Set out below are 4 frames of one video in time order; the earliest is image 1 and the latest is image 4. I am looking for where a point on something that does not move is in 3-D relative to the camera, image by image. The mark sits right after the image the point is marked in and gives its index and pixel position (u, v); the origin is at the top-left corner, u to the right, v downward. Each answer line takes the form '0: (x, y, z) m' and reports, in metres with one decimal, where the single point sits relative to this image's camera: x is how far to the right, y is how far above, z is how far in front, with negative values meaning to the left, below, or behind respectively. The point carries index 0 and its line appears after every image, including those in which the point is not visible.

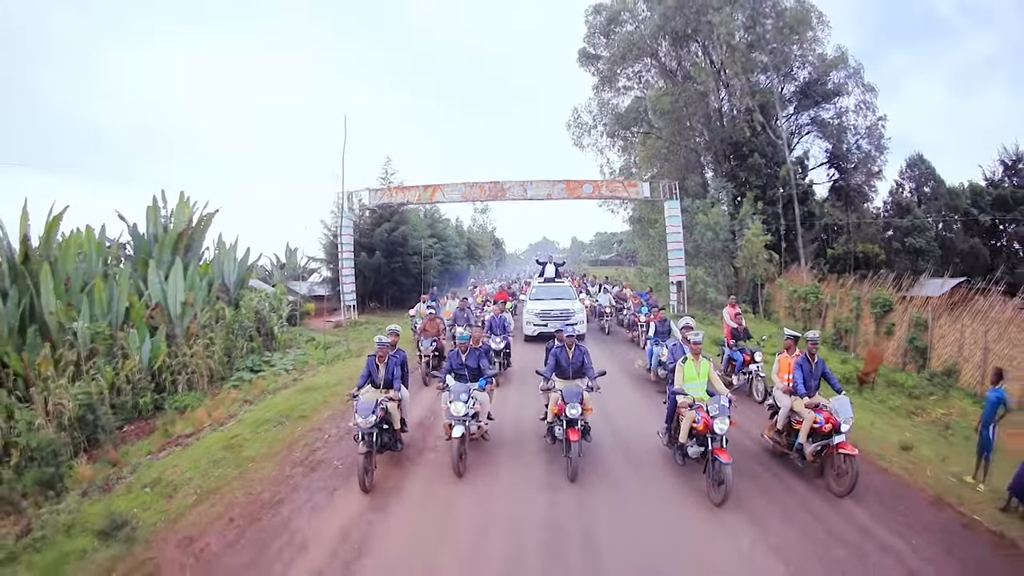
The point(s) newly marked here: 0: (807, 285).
0: (+6.2, 0.0, +13.2) m
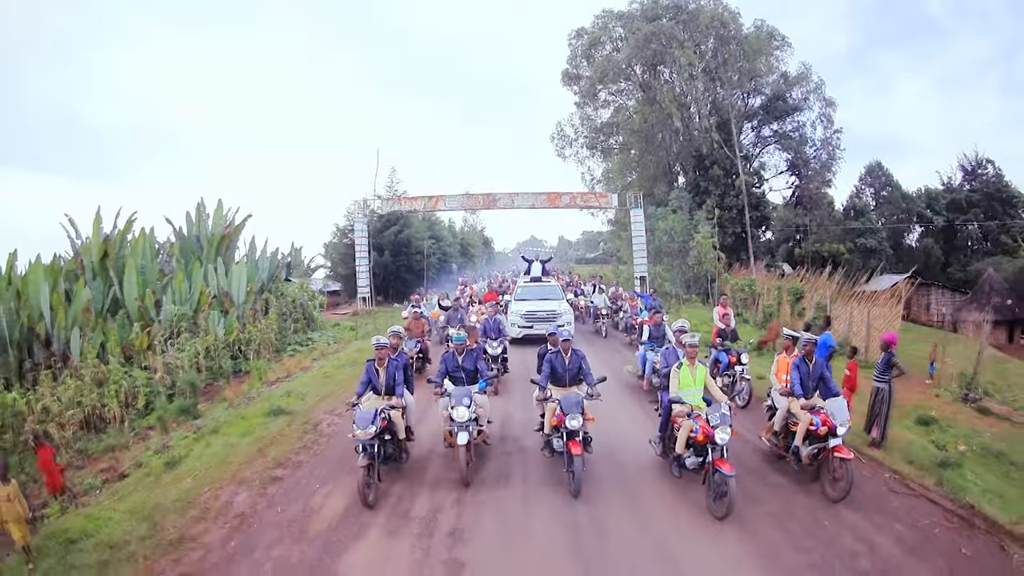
0: (+5.9, +0.2, +15.6) m
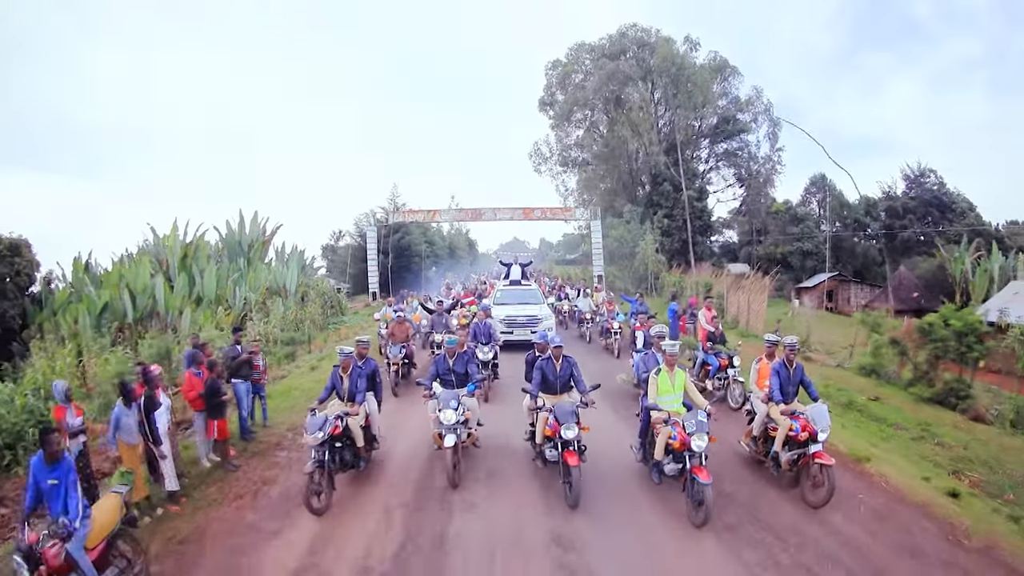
0: (+5.4, +0.3, +19.6) m
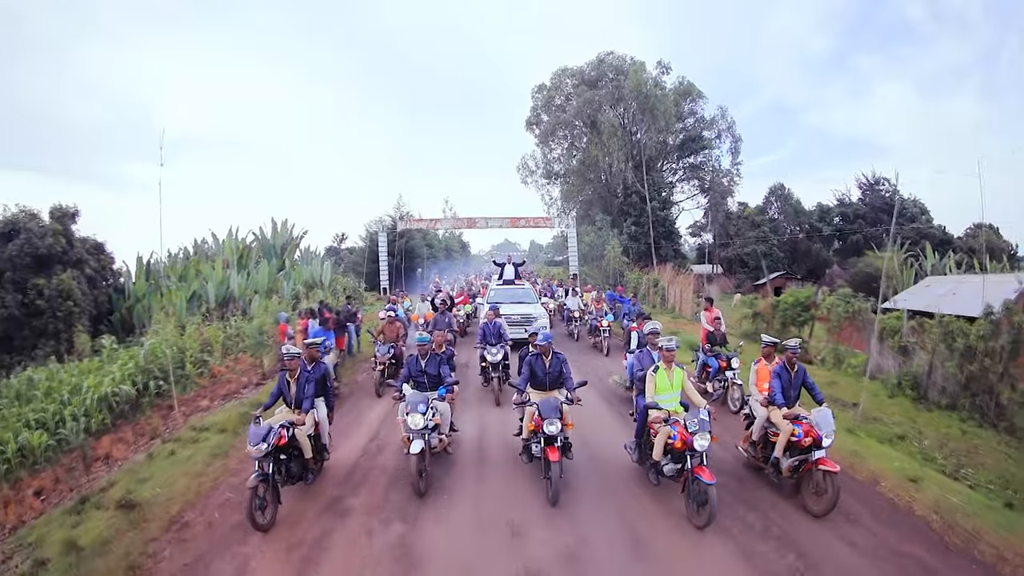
0: (+5.0, +0.5, +23.8) m
